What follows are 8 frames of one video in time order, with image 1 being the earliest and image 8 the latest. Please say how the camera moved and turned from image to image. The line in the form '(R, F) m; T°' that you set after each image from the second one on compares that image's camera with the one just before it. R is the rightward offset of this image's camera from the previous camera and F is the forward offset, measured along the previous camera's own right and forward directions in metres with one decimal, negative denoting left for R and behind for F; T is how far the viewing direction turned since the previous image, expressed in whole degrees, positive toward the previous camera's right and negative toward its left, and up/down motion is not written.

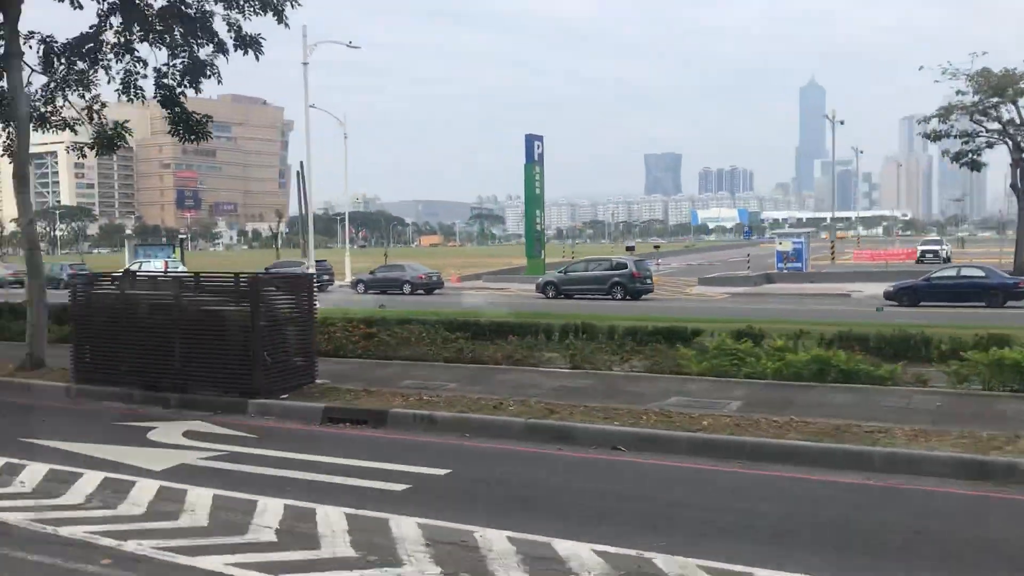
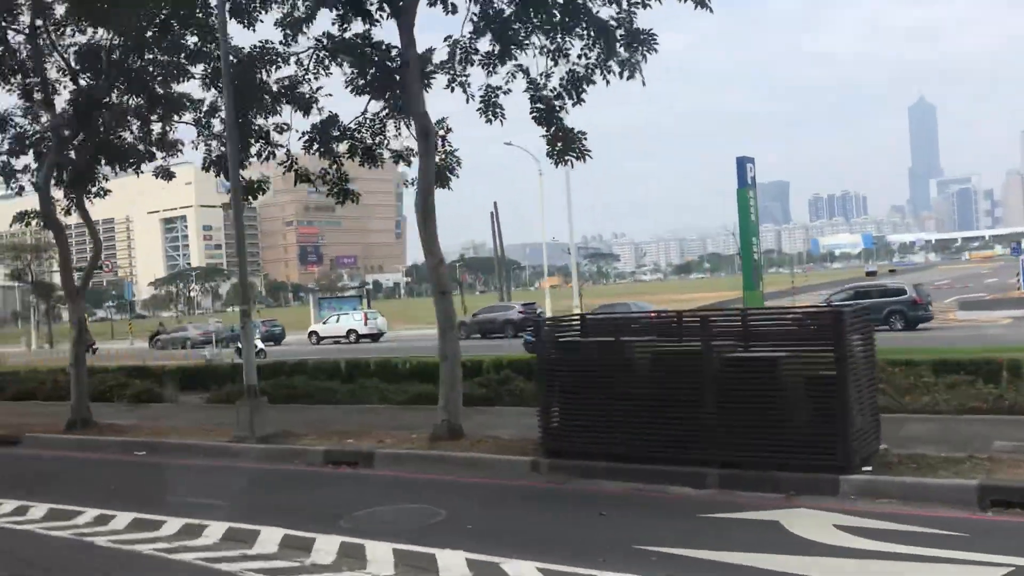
(-4.9, +2.5) m; -6°
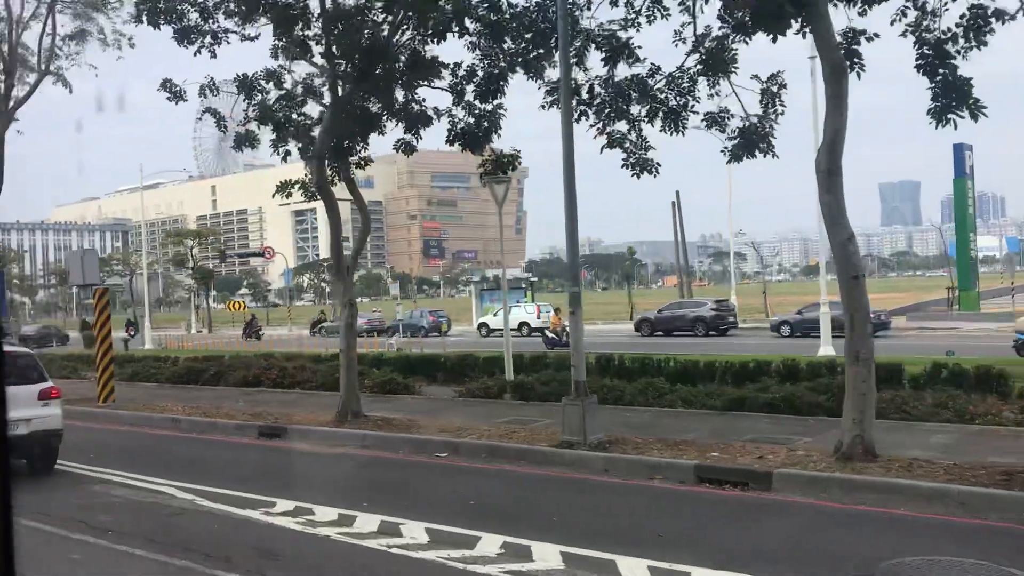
(-3.0, +2.0) m; -7°
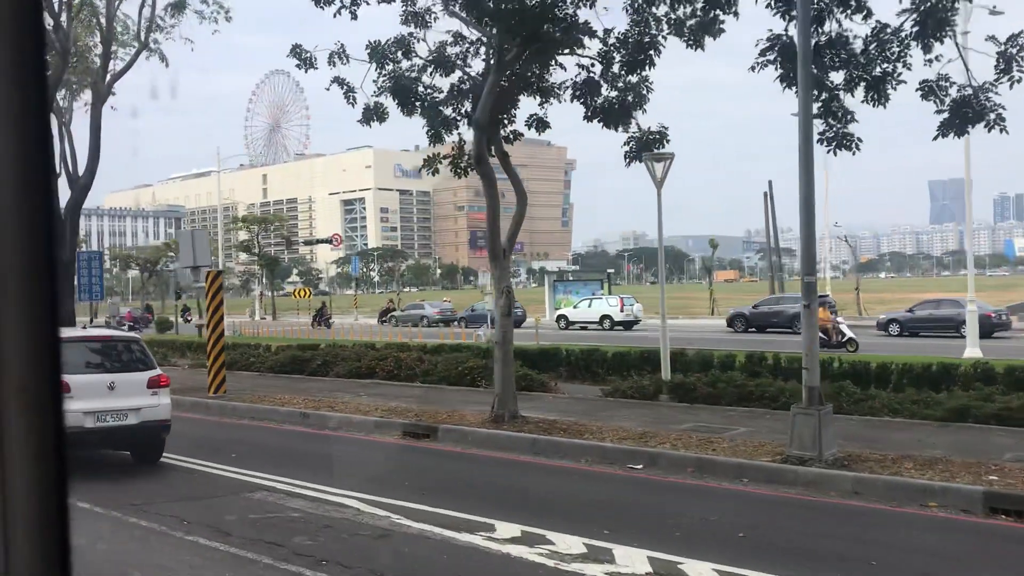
(-1.8, +1.4) m; -2°
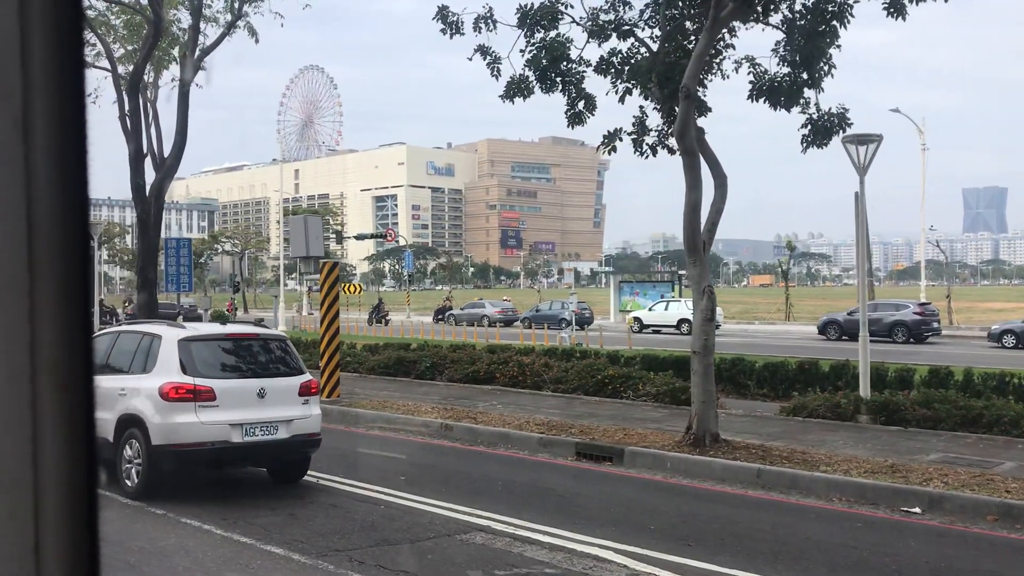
(-2.0, +1.8) m; -1°
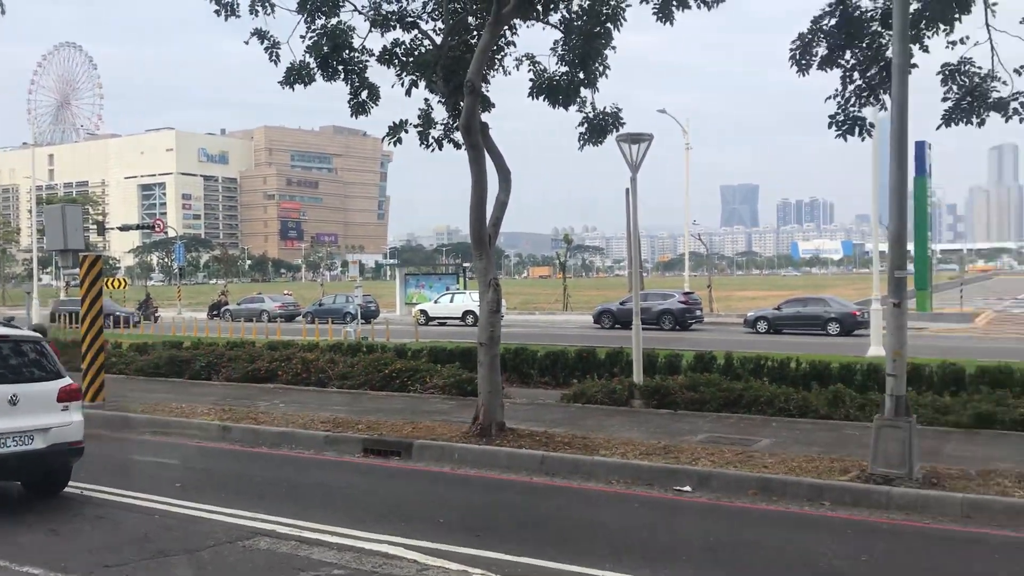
(0.0, +0.1) m; +13°
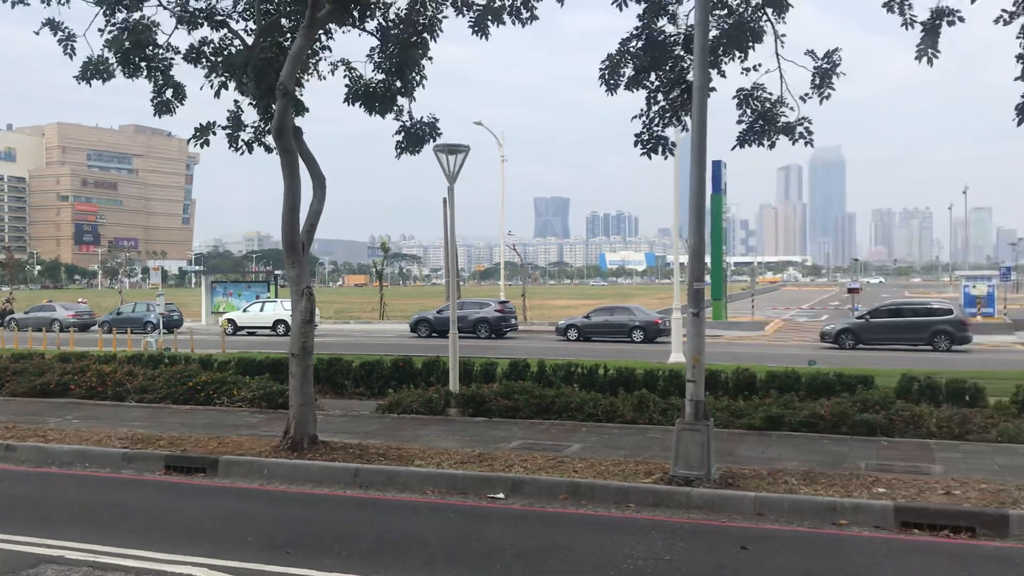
(0.0, 0.0) m; +11°
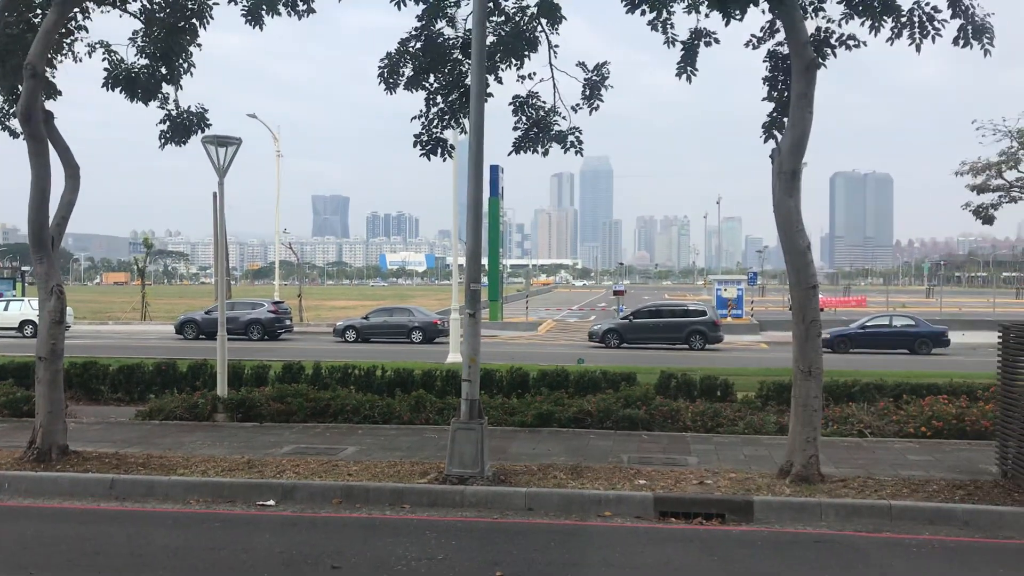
(0.0, 0.0) m; +13°
